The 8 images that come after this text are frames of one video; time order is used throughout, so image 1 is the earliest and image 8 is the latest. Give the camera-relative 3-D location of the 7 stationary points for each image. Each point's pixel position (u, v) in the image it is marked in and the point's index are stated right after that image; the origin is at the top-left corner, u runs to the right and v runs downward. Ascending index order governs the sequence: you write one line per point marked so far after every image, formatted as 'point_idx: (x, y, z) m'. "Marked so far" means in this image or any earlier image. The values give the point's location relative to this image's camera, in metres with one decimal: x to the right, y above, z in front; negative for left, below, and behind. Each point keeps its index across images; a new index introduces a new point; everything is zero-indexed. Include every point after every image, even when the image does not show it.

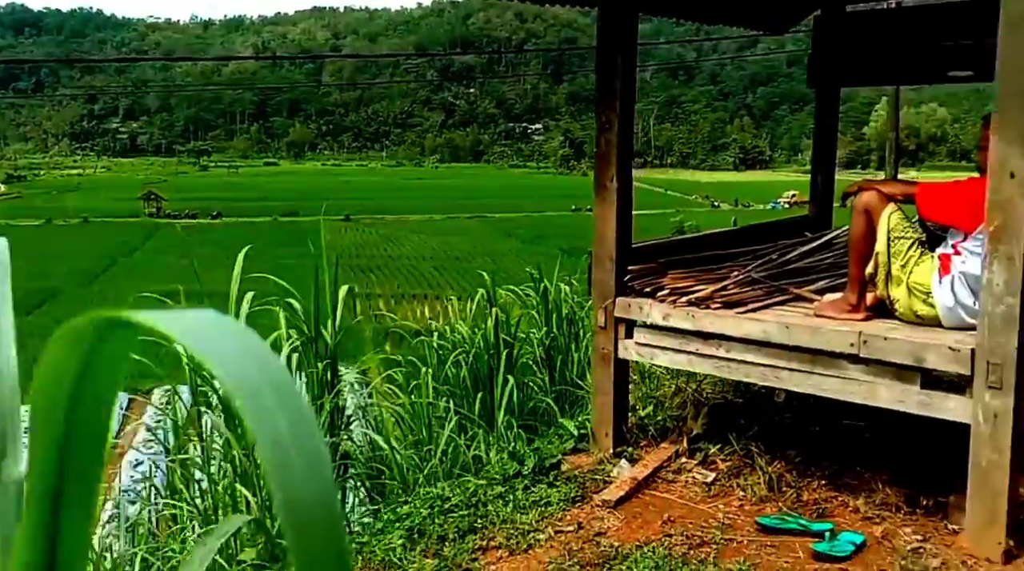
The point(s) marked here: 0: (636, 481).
0: (+0.5, -0.8, +4.7) m
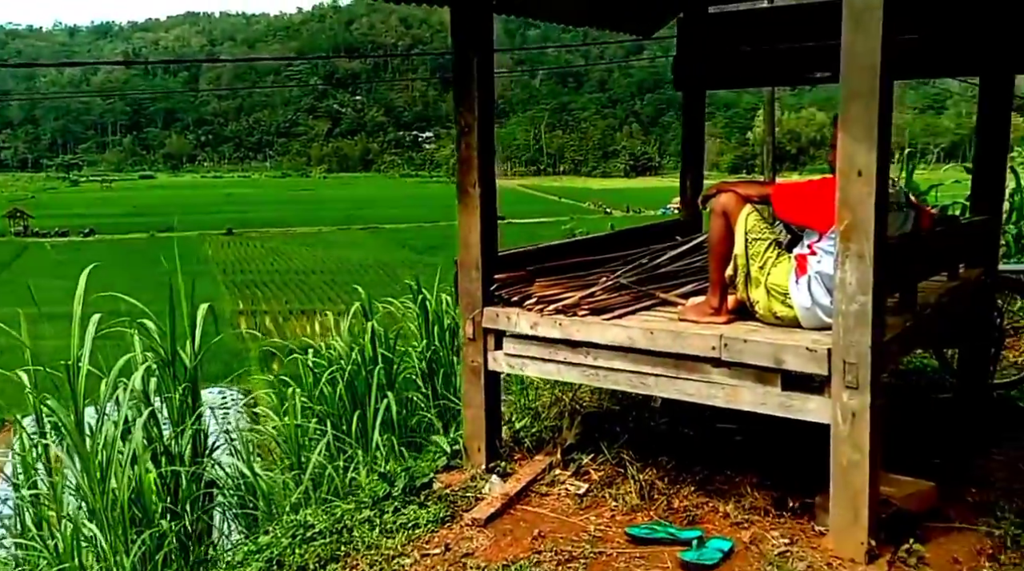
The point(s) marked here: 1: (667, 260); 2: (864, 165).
0: (0.0, -0.9, +4.6) m
1: (+0.8, +0.1, +5.4) m
2: (+1.1, +0.4, +3.6) m
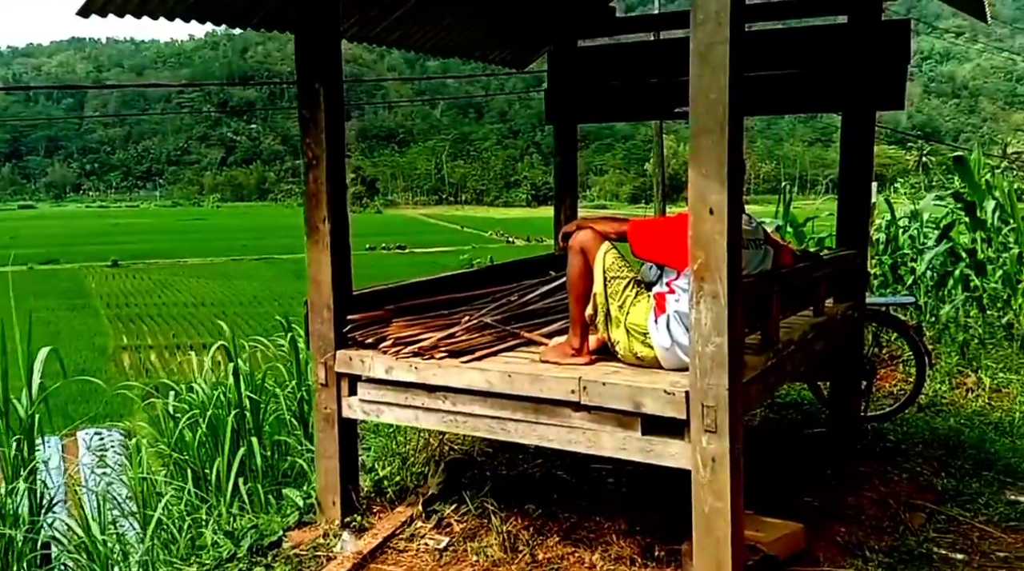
0: (-0.6, -1.0, +4.3) m
1: (+0.1, -0.1, +5.2) m
2: (+0.6, +0.3, +3.5) m
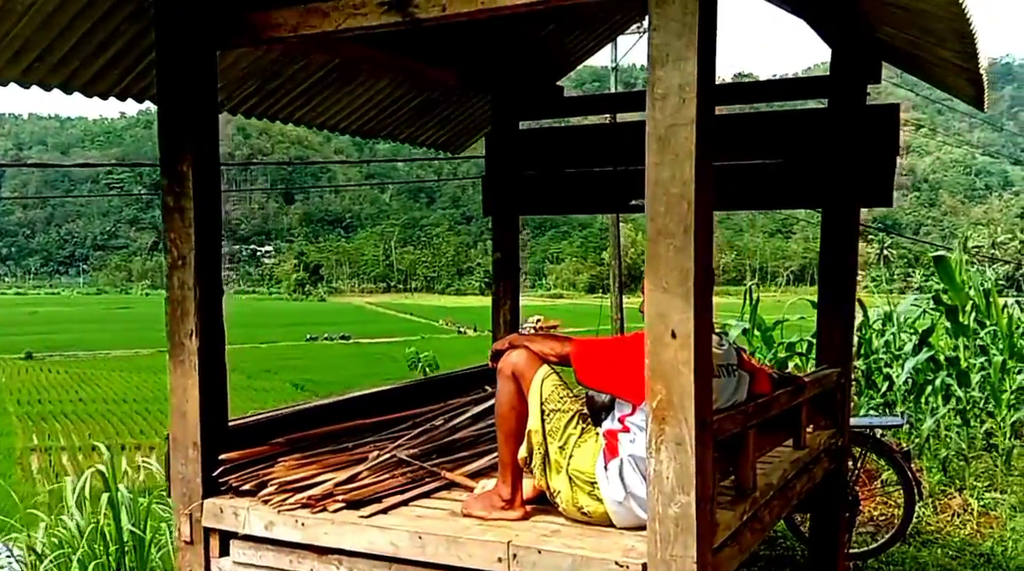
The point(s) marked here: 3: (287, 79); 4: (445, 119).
0: (-0.9, -1.4, +3.4) m
1: (-0.2, -0.5, +4.4) m
2: (+0.4, -0.1, +2.7) m
3: (-1.0, +0.9, +4.8) m
4: (-0.4, +0.9, +6.0) m
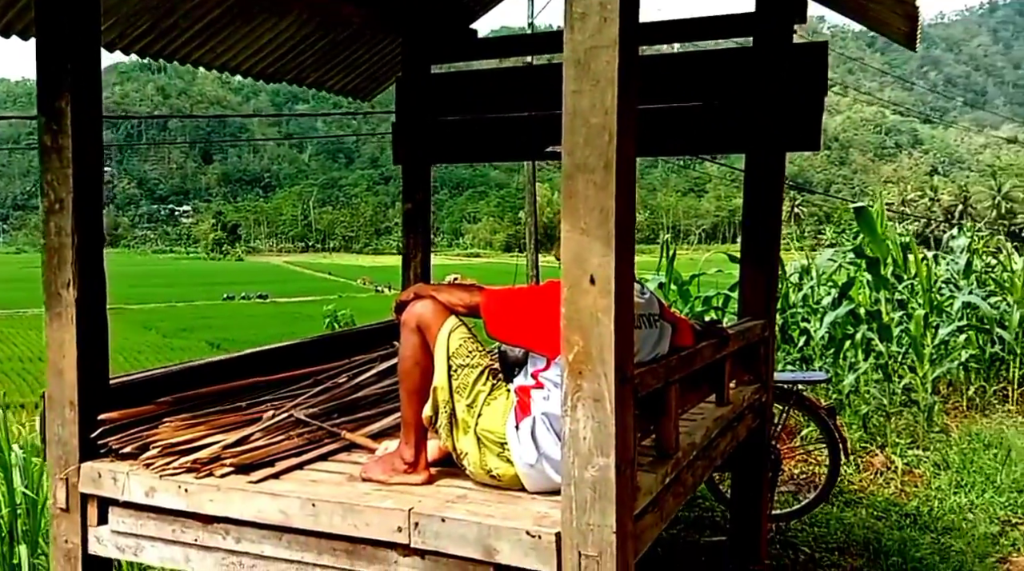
0: (-1.1, -1.3, +3.1) m
1: (-0.5, -0.3, +4.1) m
2: (+0.2, 0.0, +2.5) m
3: (-1.3, +1.1, +4.4) m
4: (-0.8, +1.1, +5.6) m
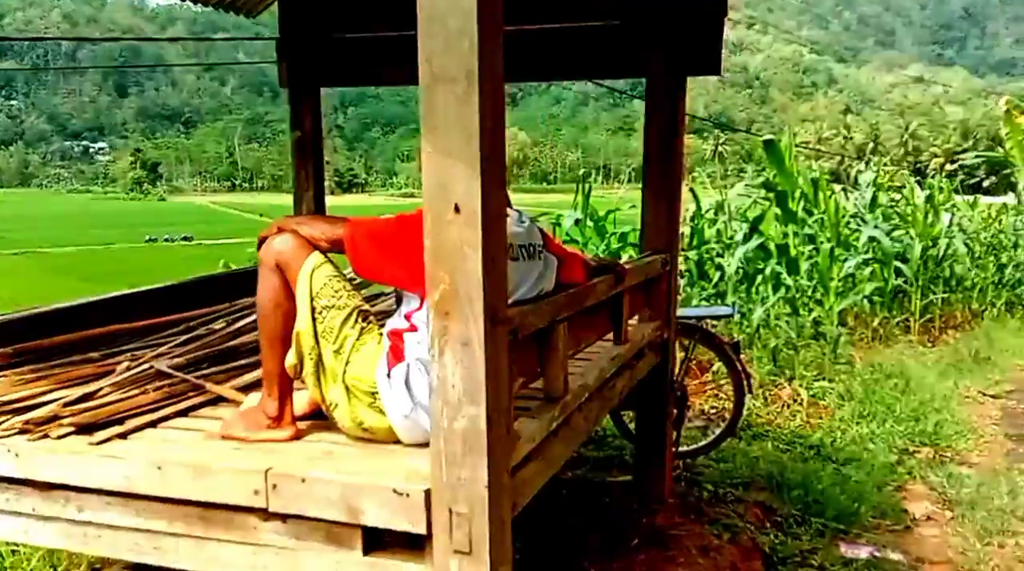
0: (-1.4, -1.1, +2.8) m
1: (-0.9, -0.1, +3.8) m
2: (-0.1, +0.2, +2.2) m
3: (-1.7, +1.3, +4.0) m
4: (-1.3, +1.4, +5.2) m
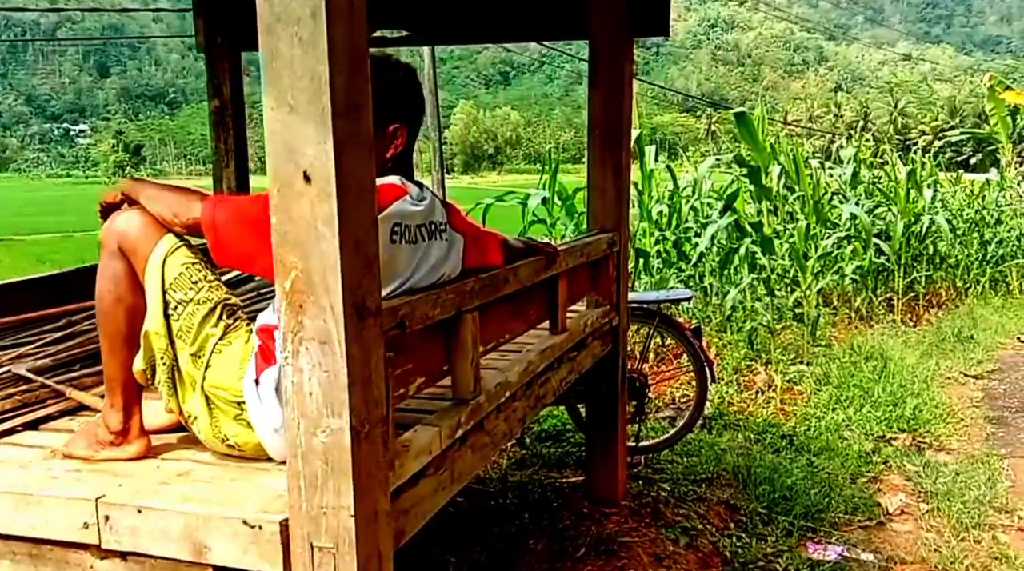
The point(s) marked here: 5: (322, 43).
0: (-1.6, -1.1, +2.4) m
1: (-1.1, -0.1, +3.4) m
2: (-0.3, +0.2, +1.8) m
3: (-2.0, +1.3, +3.5) m
4: (-1.6, +1.5, +4.8) m
5: (-0.3, +0.4, +1.7) m
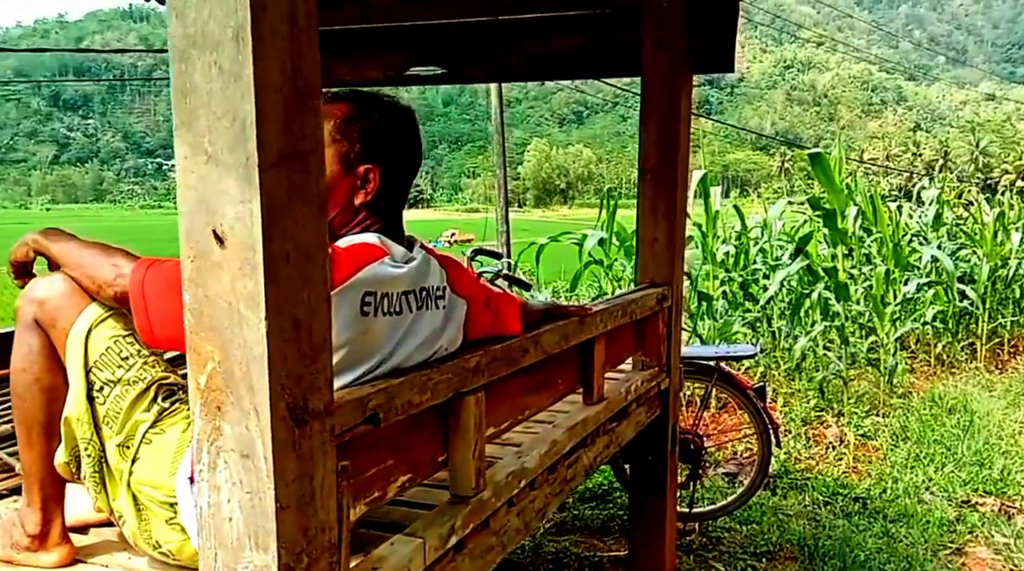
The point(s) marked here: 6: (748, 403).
0: (-1.6, -1.2, +2.1) m
1: (-1.1, -0.2, +3.1) m
2: (-0.3, +0.1, +1.4) m
3: (-1.9, +1.2, +3.3) m
4: (-1.4, +1.3, +4.5) m
5: (-0.3, +0.3, +1.3) m
6: (+0.9, -0.5, +4.4) m
